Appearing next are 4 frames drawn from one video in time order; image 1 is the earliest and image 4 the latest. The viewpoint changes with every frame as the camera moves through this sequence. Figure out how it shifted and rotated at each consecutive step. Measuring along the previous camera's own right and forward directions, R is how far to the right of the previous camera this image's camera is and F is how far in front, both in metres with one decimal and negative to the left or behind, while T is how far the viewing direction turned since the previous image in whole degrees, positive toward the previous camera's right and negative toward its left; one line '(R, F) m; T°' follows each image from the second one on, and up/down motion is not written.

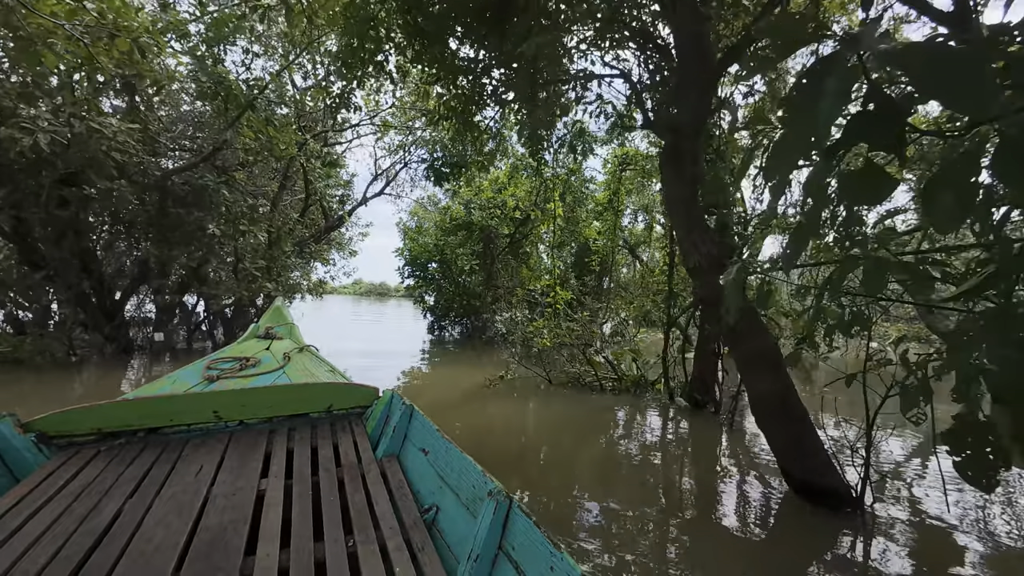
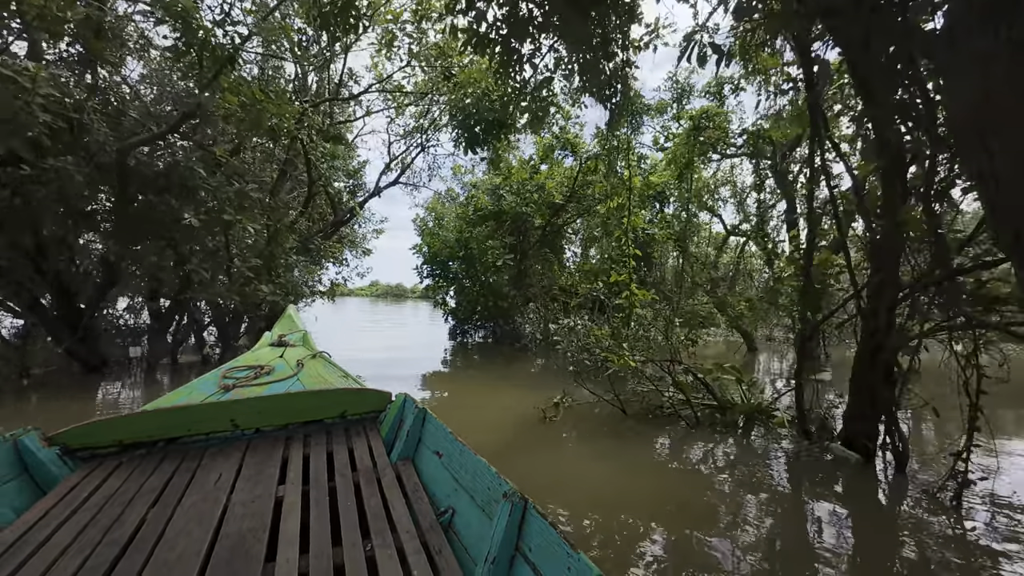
(-0.3, +1.3) m; -2°
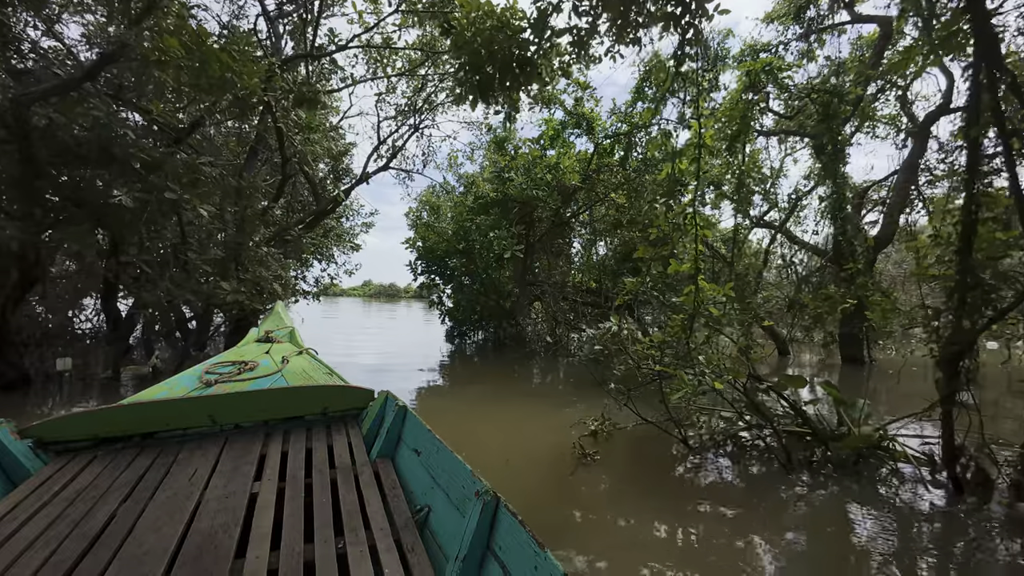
(-0.2, +1.0) m; +1°
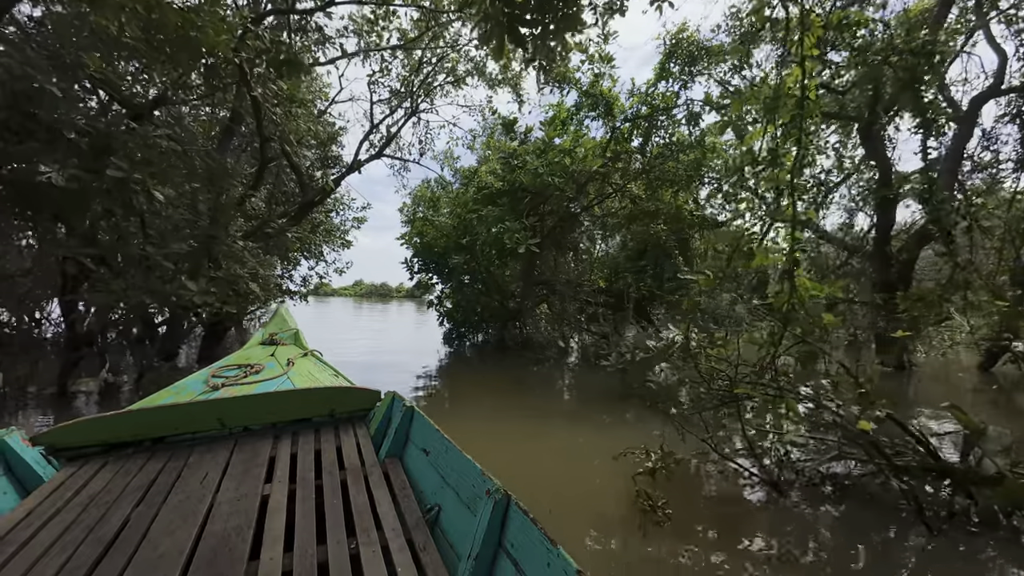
(-0.2, +0.7) m; +1°
